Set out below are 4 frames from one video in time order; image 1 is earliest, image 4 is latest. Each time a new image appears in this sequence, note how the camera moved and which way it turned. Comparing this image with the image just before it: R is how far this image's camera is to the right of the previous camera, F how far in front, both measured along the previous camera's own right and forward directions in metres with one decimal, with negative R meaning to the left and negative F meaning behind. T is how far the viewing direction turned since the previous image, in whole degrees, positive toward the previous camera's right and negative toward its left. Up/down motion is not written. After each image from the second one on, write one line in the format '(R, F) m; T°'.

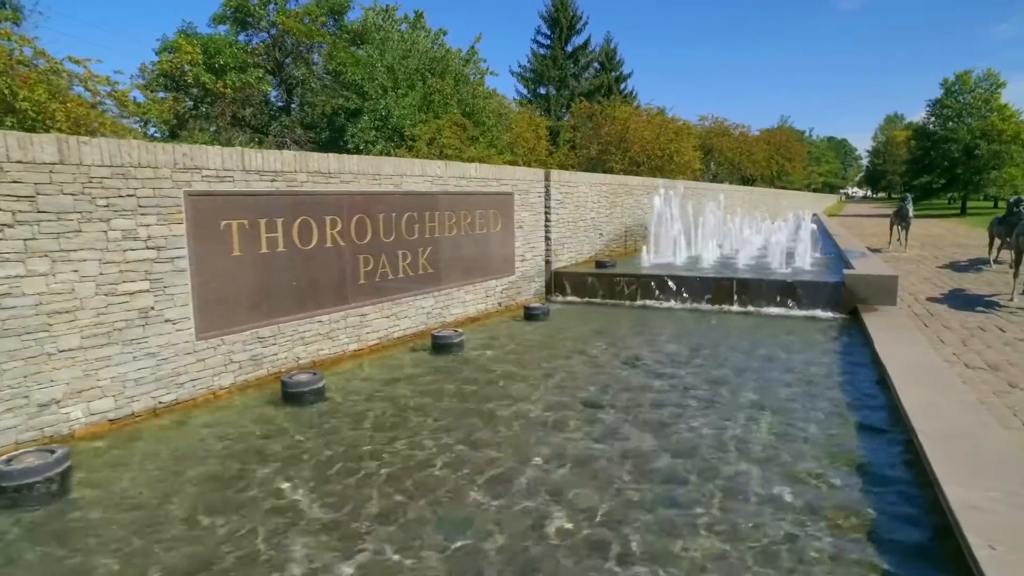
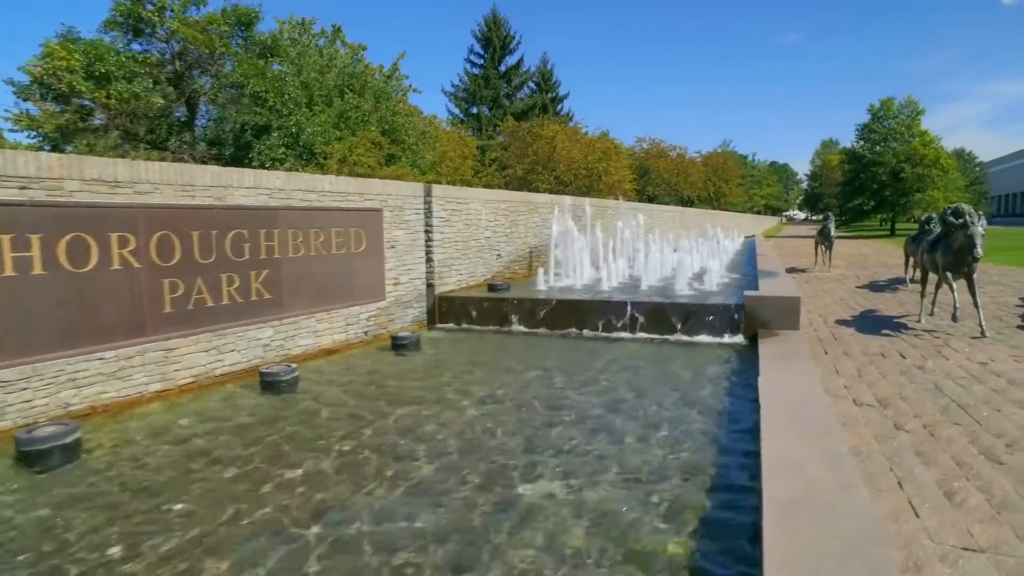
(+1.2, +1.1) m; +4°
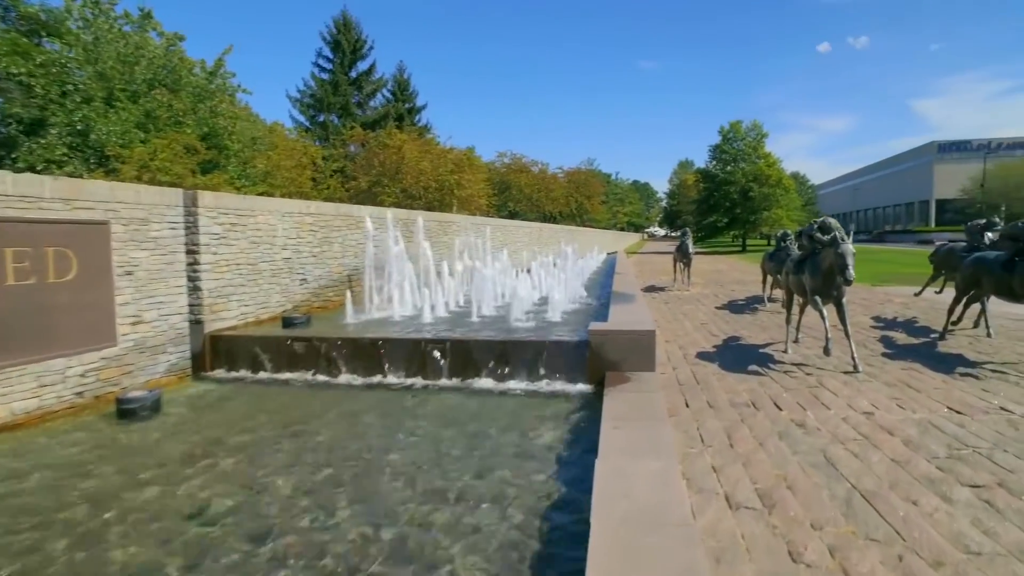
(+1.0, +2.1) m; +10°
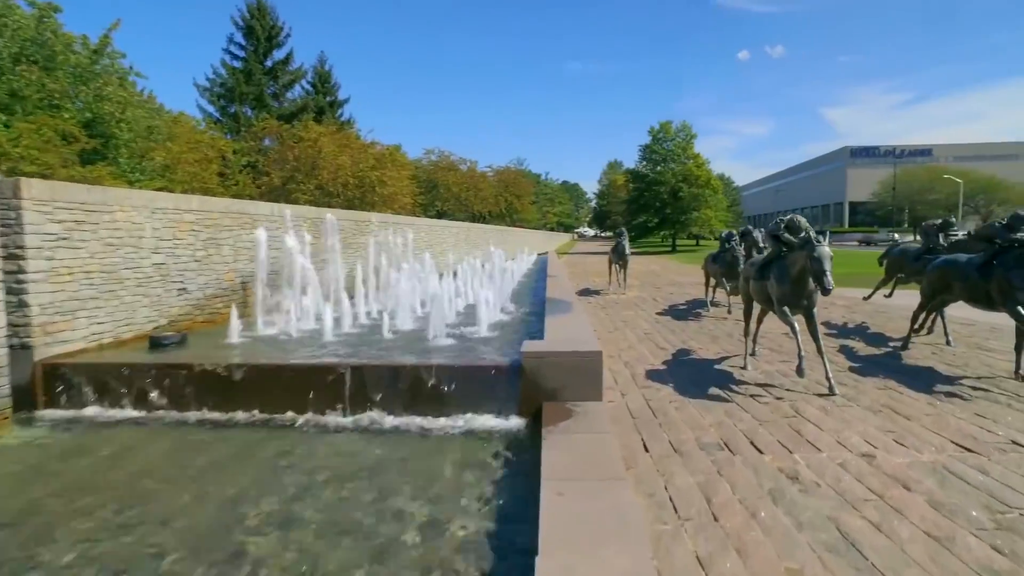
(+0.1, +1.5) m; +6°
